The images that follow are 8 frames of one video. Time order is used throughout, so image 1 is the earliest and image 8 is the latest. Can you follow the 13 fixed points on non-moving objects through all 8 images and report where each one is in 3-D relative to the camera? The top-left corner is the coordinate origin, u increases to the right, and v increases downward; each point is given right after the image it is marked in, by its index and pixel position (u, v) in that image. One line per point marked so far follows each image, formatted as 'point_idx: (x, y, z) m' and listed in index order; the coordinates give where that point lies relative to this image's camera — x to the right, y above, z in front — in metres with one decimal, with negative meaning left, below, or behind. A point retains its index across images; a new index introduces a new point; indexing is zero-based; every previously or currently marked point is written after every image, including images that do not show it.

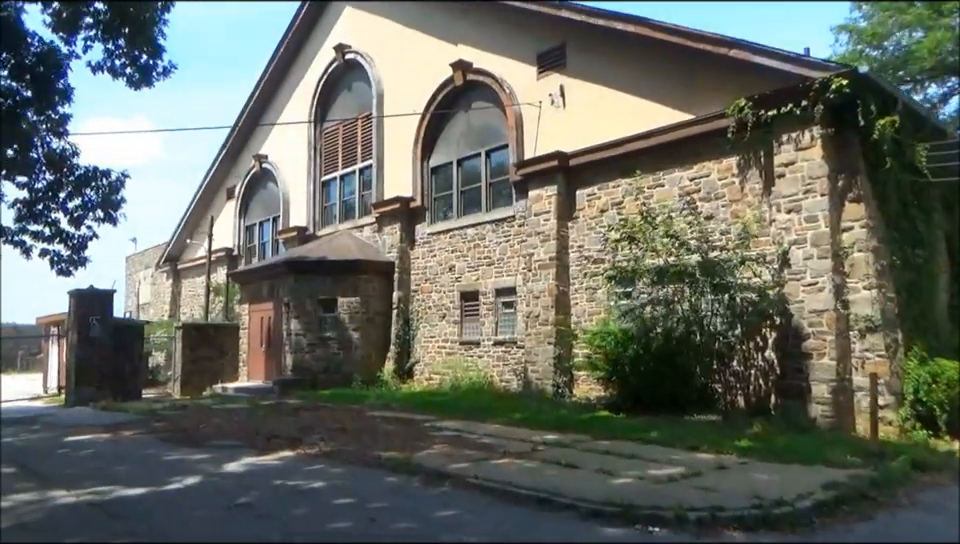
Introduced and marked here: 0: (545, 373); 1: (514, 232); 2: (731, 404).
0: (+1.3, -2.0, +14.7) m
1: (+0.7, +0.9, +16.3) m
2: (+4.2, -2.2, +12.2) m
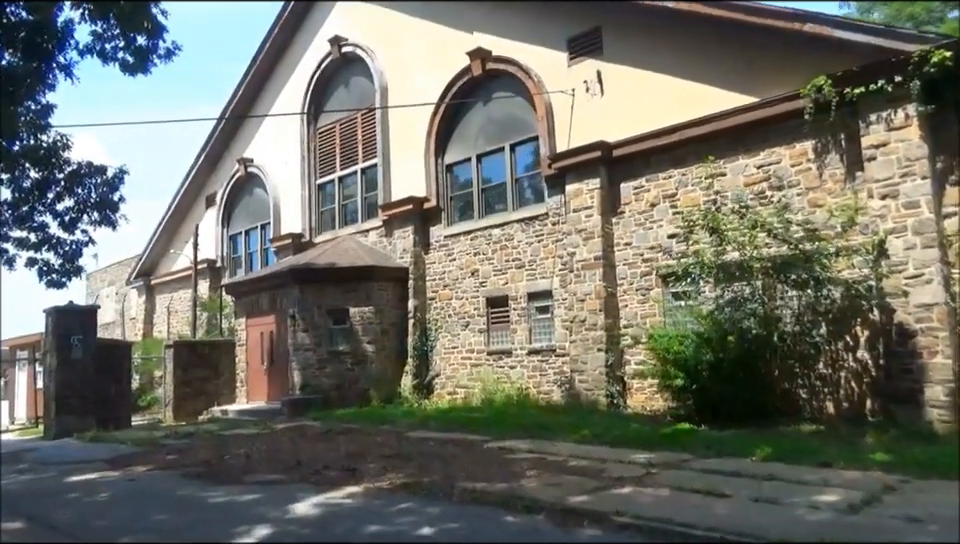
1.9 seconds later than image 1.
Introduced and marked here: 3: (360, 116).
0: (+2.1, -2.0, +13.4) m
1: (+1.4, +0.8, +15.0) m
2: (+5.1, -2.1, +11.1) m
3: (-3.2, +4.2, +19.8) m
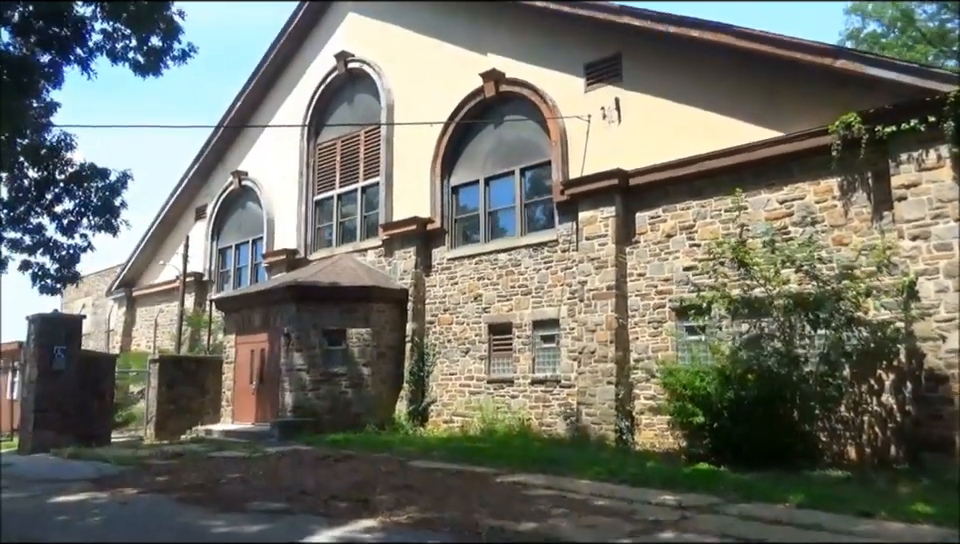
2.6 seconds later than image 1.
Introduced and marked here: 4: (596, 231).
0: (+2.2, -2.5, +13.0) m
1: (+1.5, +0.3, +14.7) m
2: (+5.2, -2.7, +10.8) m
3: (-3.1, +3.7, +19.5) m
4: (+2.2, +0.8, +13.8) m
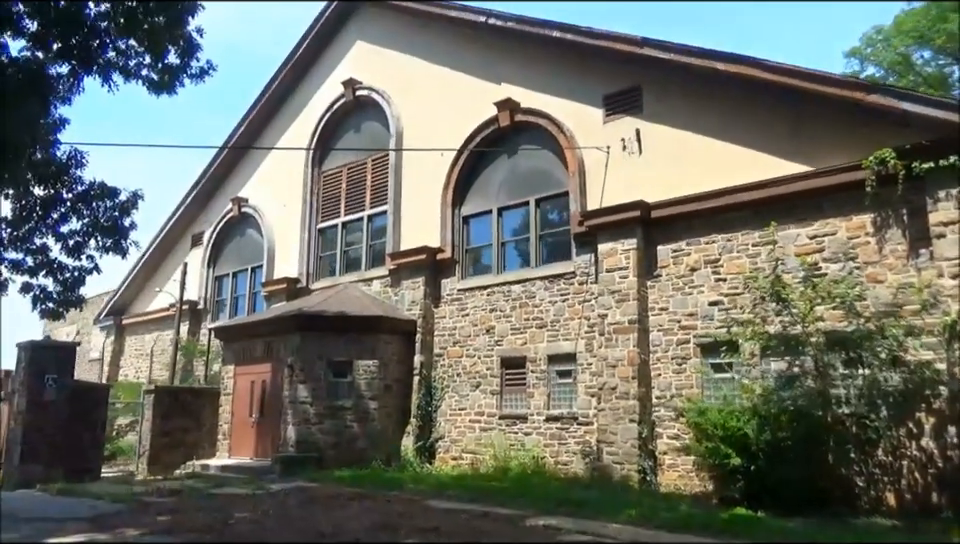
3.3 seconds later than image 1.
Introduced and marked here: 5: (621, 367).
0: (+2.5, -3.1, +12.5) m
1: (+1.8, -0.4, +14.3) m
2: (+5.6, -3.2, +10.3) m
3: (-2.9, +2.9, +19.1) m
4: (+2.5, +0.2, +13.4) m
5: (+2.5, -1.7, +12.9) m
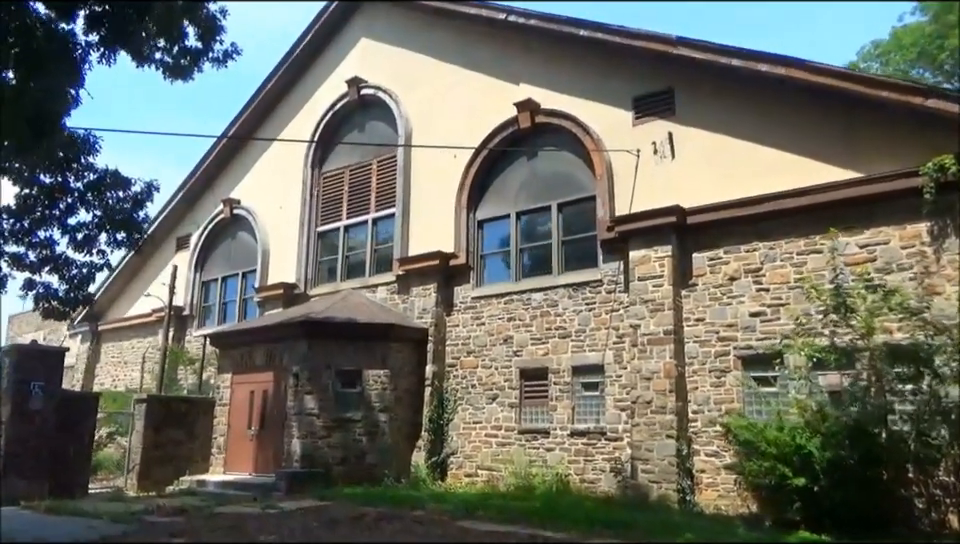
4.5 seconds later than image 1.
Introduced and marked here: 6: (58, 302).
0: (+2.9, -3.2, +11.9) m
1: (+2.2, -0.5, +13.7) m
2: (+6.1, -3.3, +9.8) m
3: (-2.6, +2.7, +18.4) m
4: (+2.9, 0.0, +12.8) m
5: (+2.9, -1.8, +12.3) m
6: (-6.3, -0.5, +11.0) m
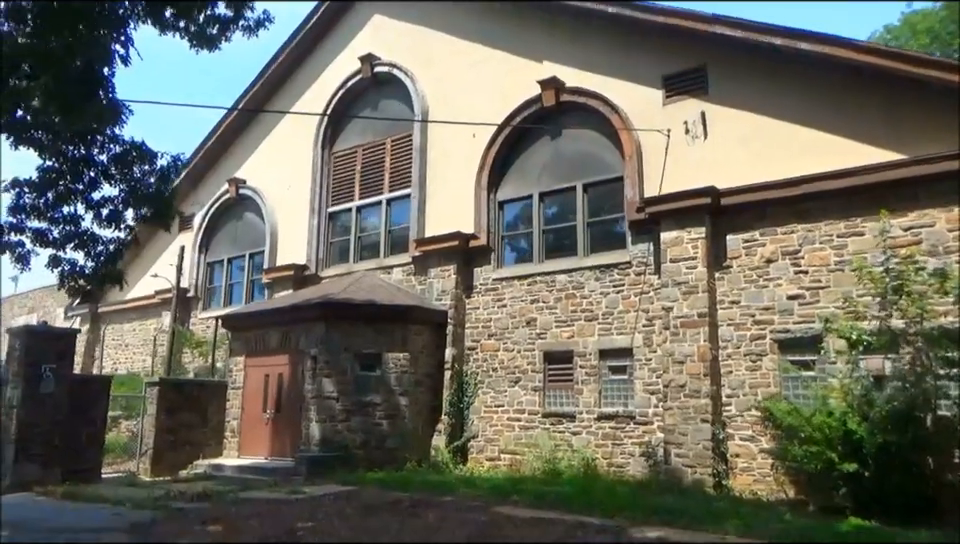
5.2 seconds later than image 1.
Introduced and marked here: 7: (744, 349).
0: (+3.4, -2.9, +11.7) m
1: (+2.7, -0.2, +13.4) m
2: (+6.6, -3.1, +9.7) m
3: (-2.2, +3.2, +17.9) m
4: (+3.4, +0.3, +12.6) m
5: (+3.4, -1.5, +12.1) m
6: (-5.8, -0.1, +10.6) m
7: (+4.2, -1.2, +11.9) m
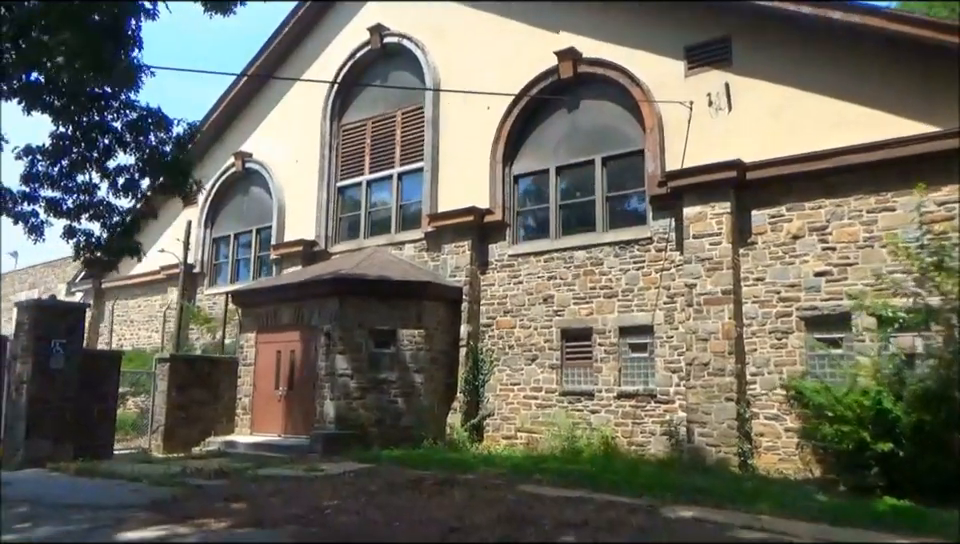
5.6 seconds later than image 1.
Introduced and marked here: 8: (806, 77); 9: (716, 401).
0: (+3.8, -2.6, +11.5) m
1: (+3.0, +0.3, +13.2) m
2: (+7.0, -2.8, +9.6) m
3: (-1.9, +3.8, +17.6) m
4: (+3.8, +0.7, +12.3) m
5: (+3.7, -1.1, +11.9) m
6: (-5.5, +0.2, +10.3) m
7: (+4.6, -0.9, +11.7) m
8: (+5.3, +3.2, +12.0) m
9: (+3.7, -2.0, +11.7) m
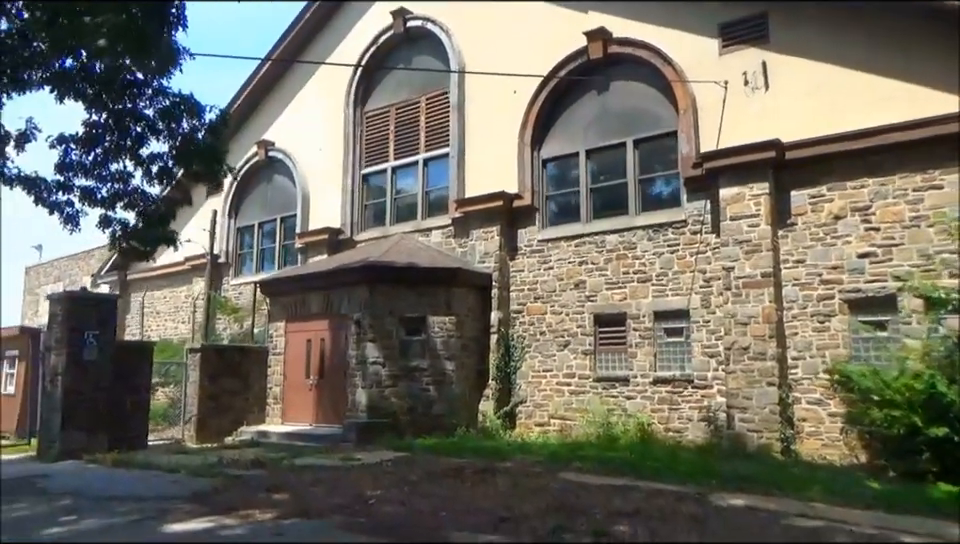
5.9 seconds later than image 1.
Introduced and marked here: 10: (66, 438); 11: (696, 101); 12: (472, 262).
0: (+4.3, -2.3, +11.3) m
1: (+3.6, +0.5, +12.9) m
2: (+7.5, -2.5, +9.3) m
3: (-1.3, +4.1, +17.4) m
4: (+4.3, +1.0, +12.0) m
5: (+4.3, -0.8, +11.6) m
6: (-5.0, +0.4, +10.3) m
7: (+5.1, -0.6, +11.5) m
8: (+5.8, +3.5, +11.7) m
9: (+4.2, -1.8, +11.4) m
10: (-6.7, -2.7, +12.1) m
11: (+3.8, +3.0, +13.2) m
12: (-0.2, +0.2, +15.4) m
